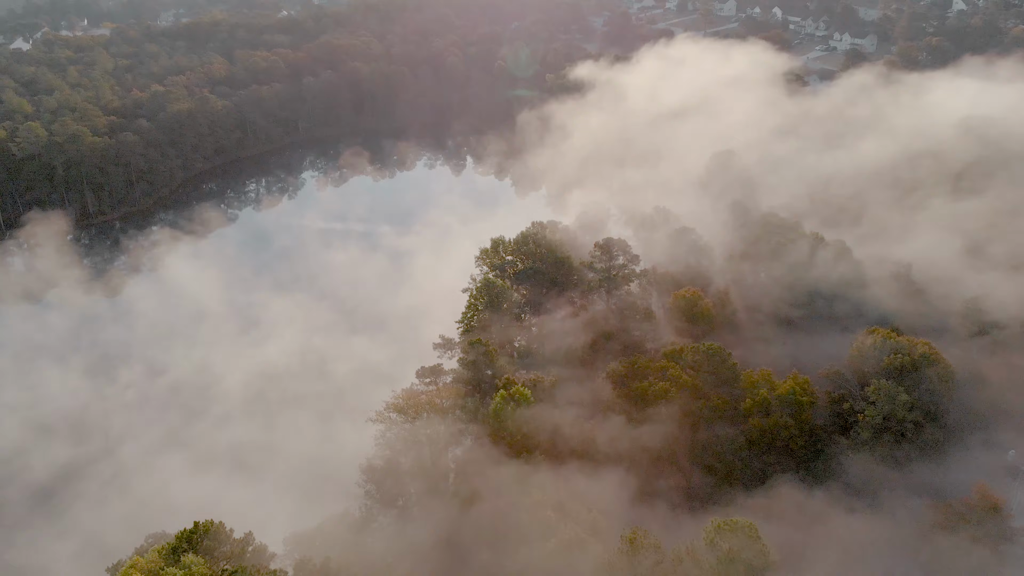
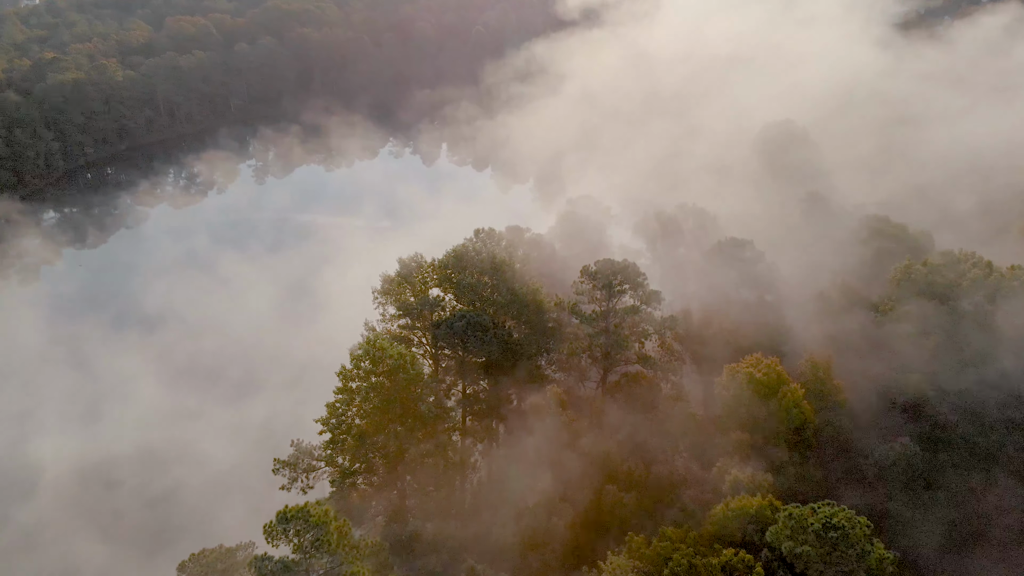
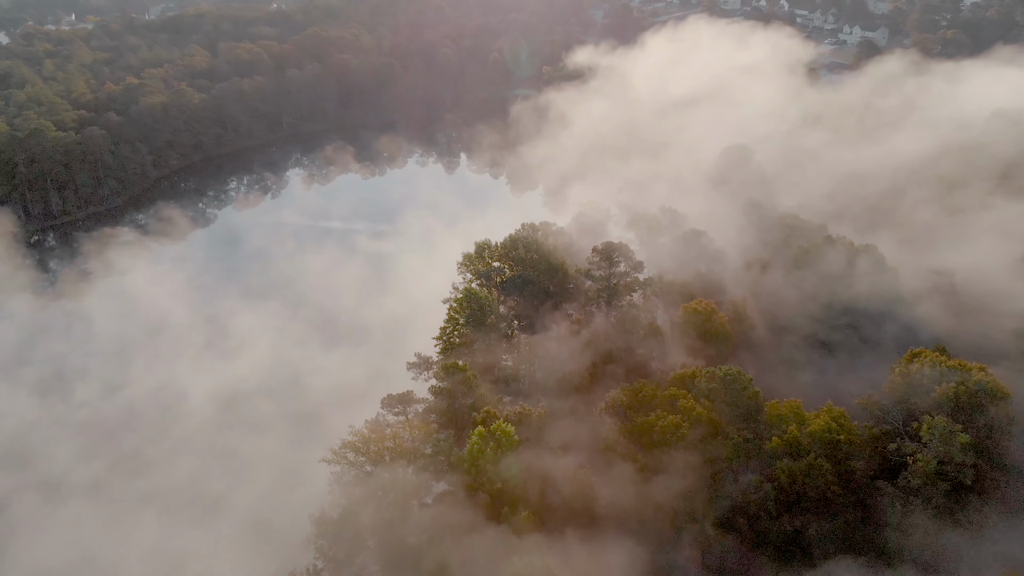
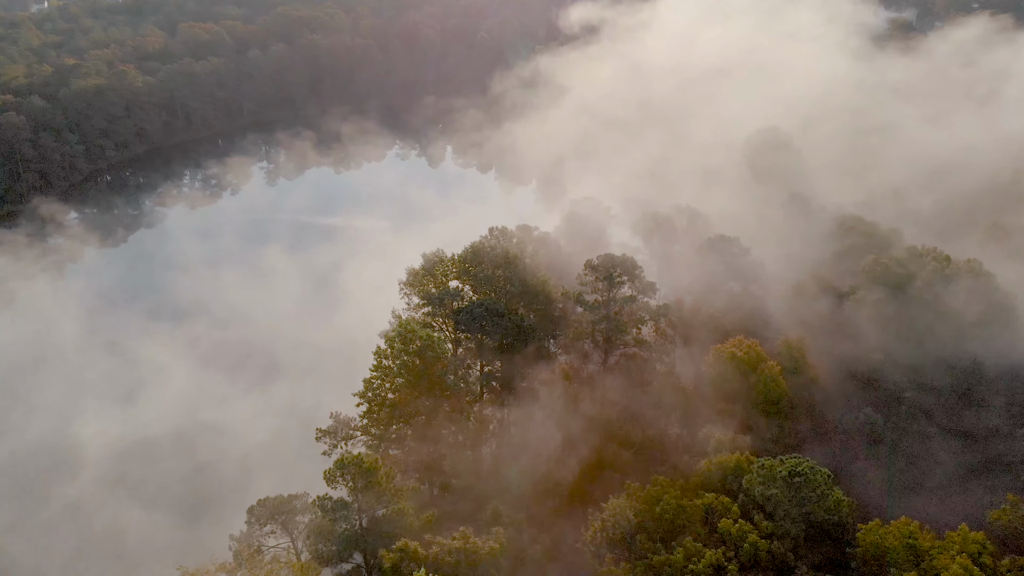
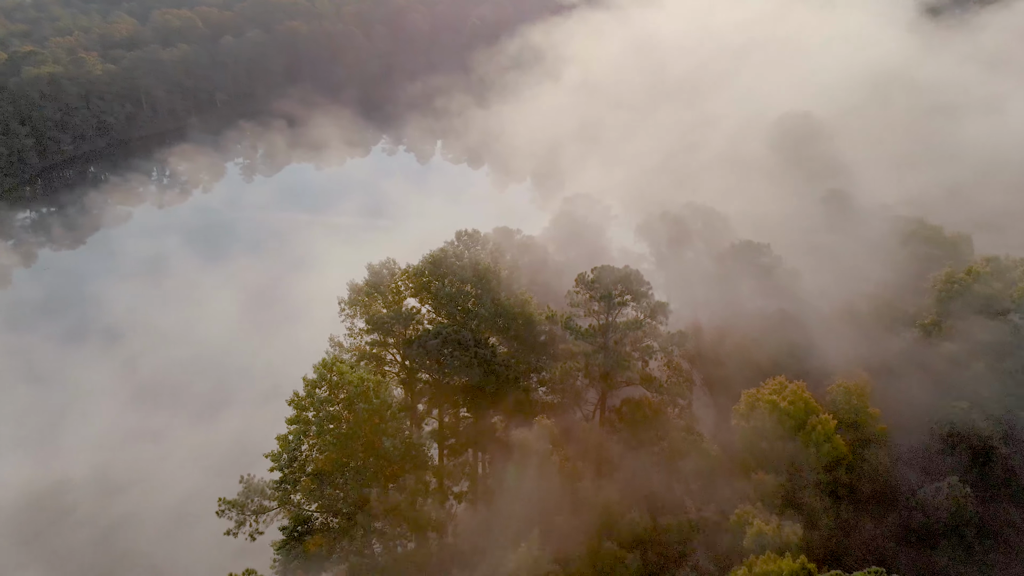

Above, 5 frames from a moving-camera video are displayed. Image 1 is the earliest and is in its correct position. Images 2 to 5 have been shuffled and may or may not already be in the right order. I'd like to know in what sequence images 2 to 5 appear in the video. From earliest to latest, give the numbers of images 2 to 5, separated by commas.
3, 4, 2, 5
